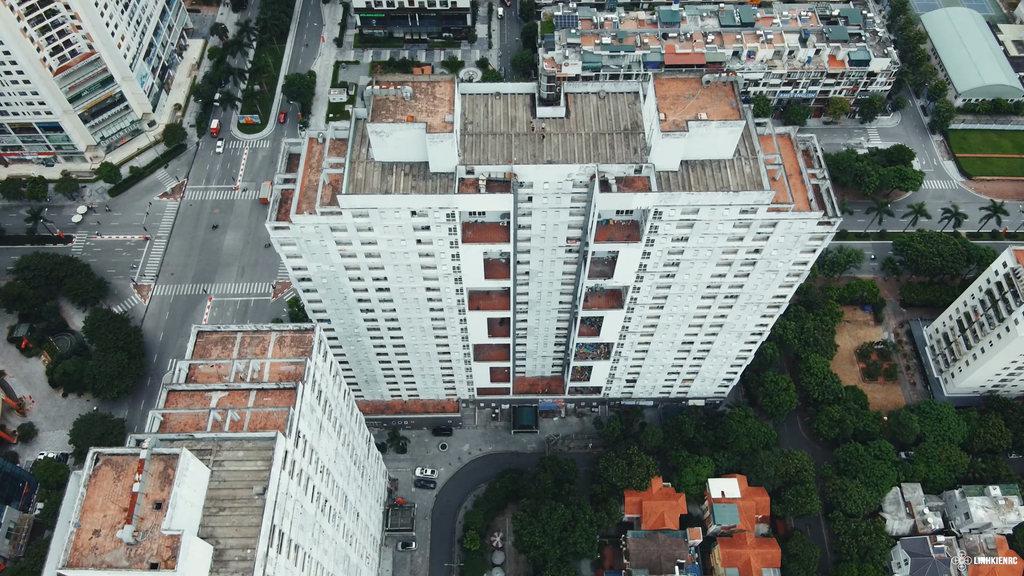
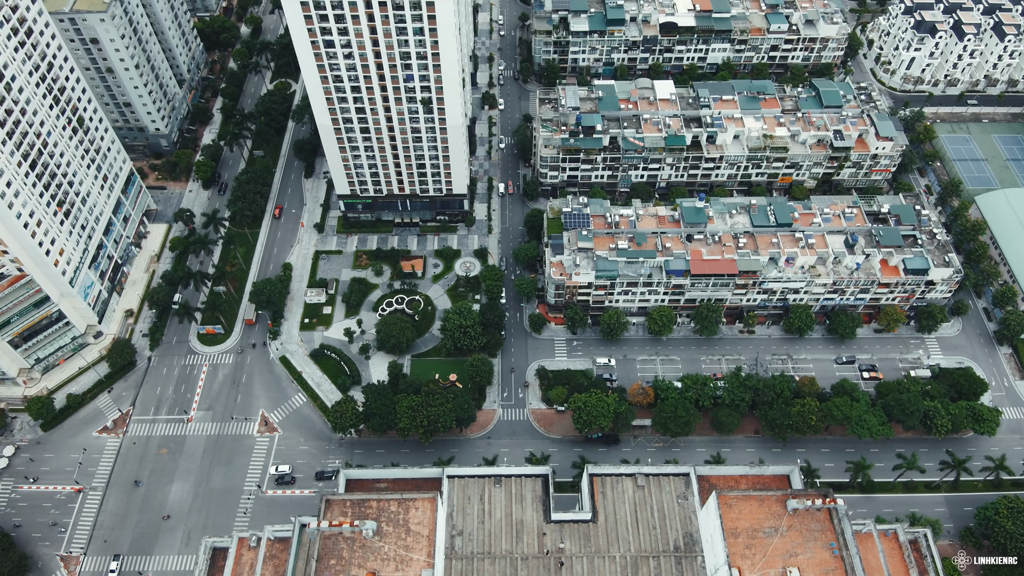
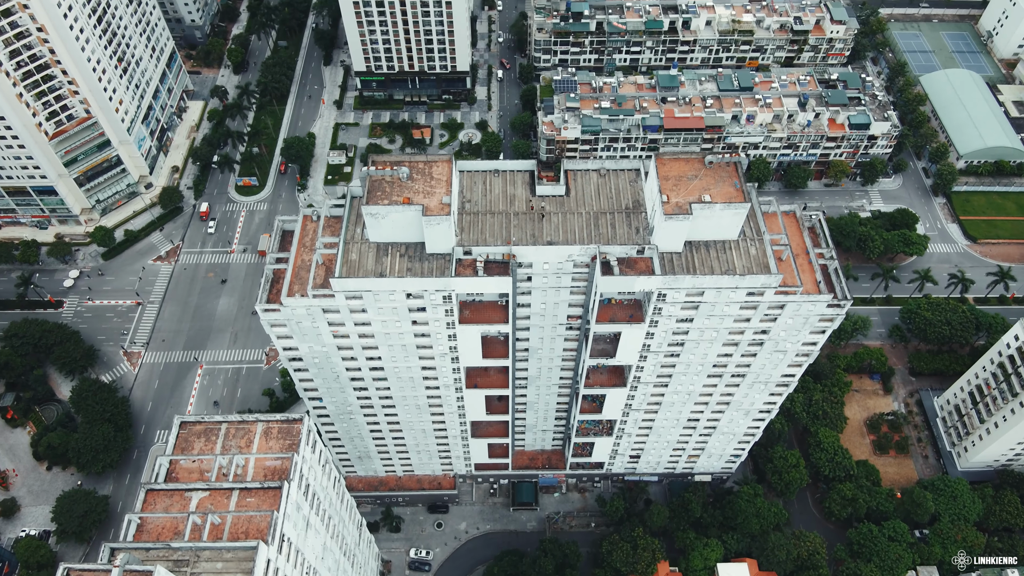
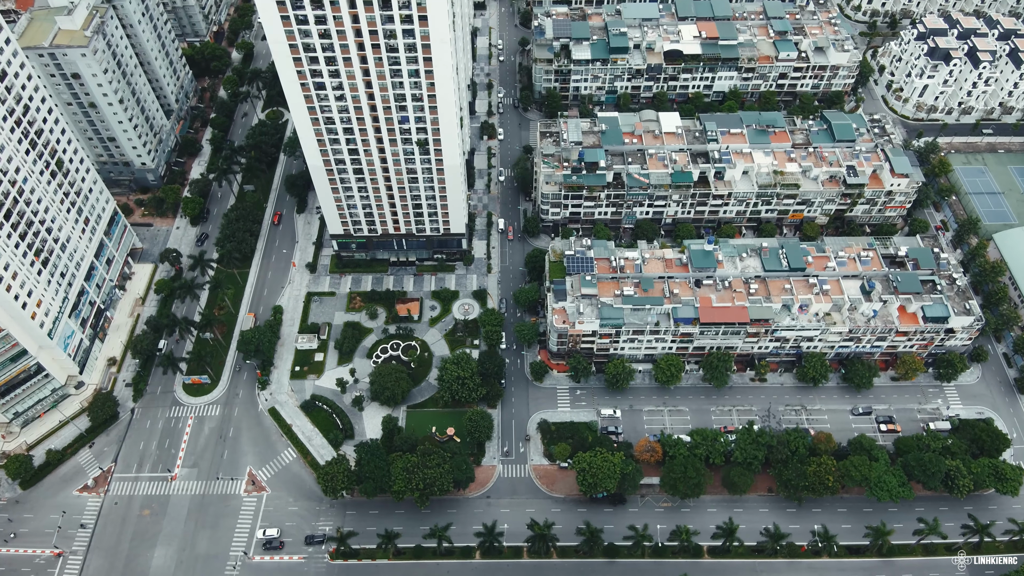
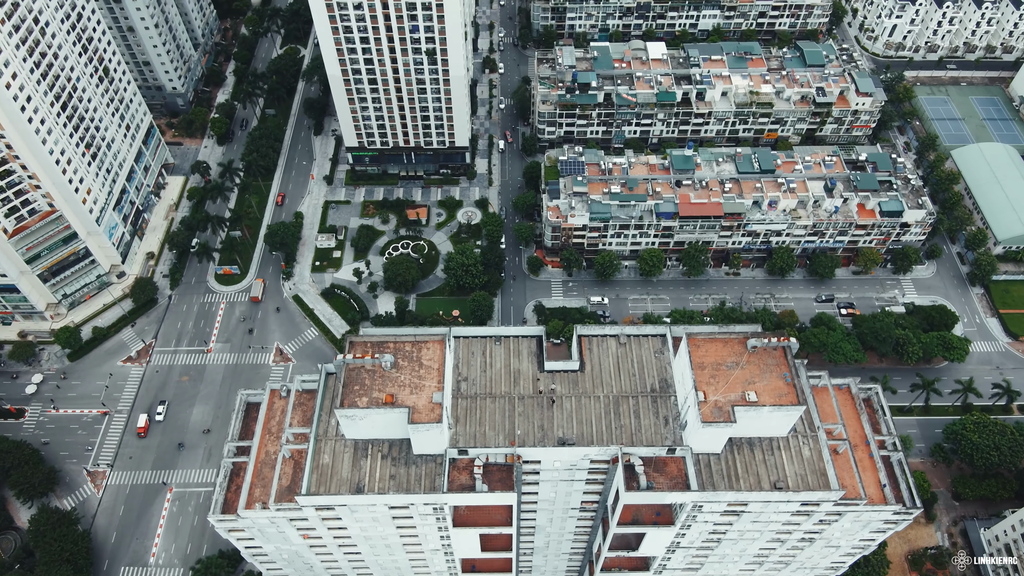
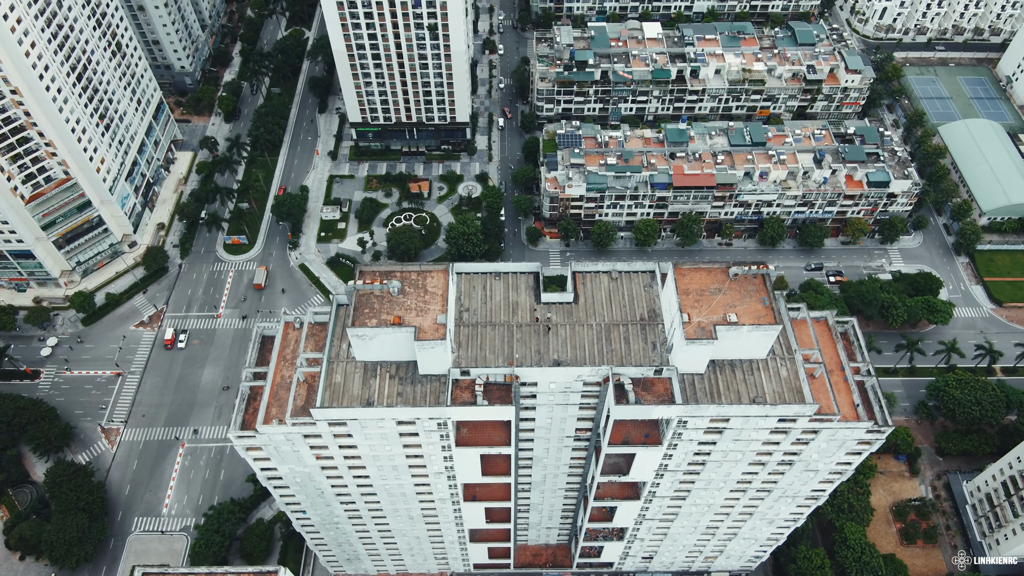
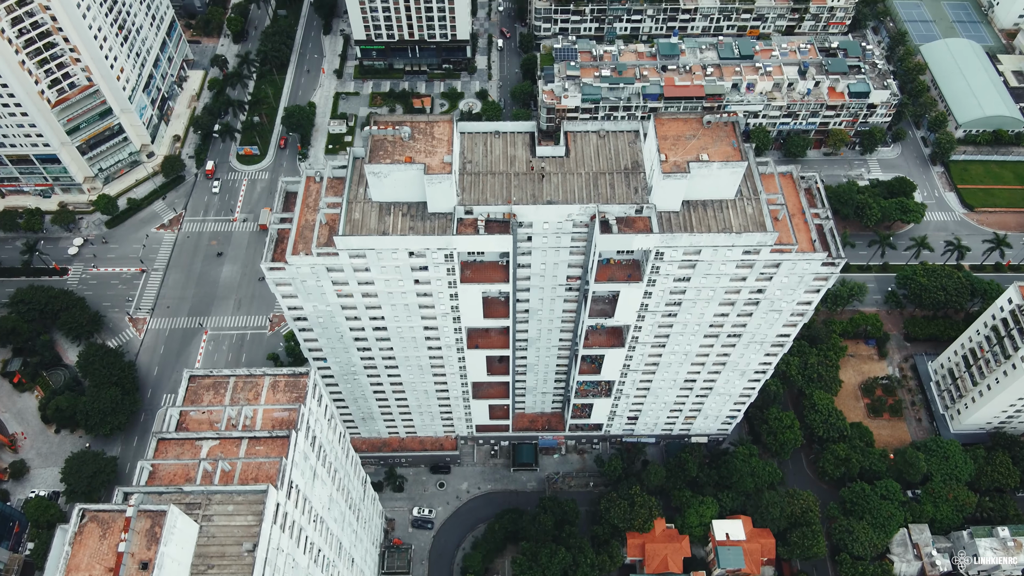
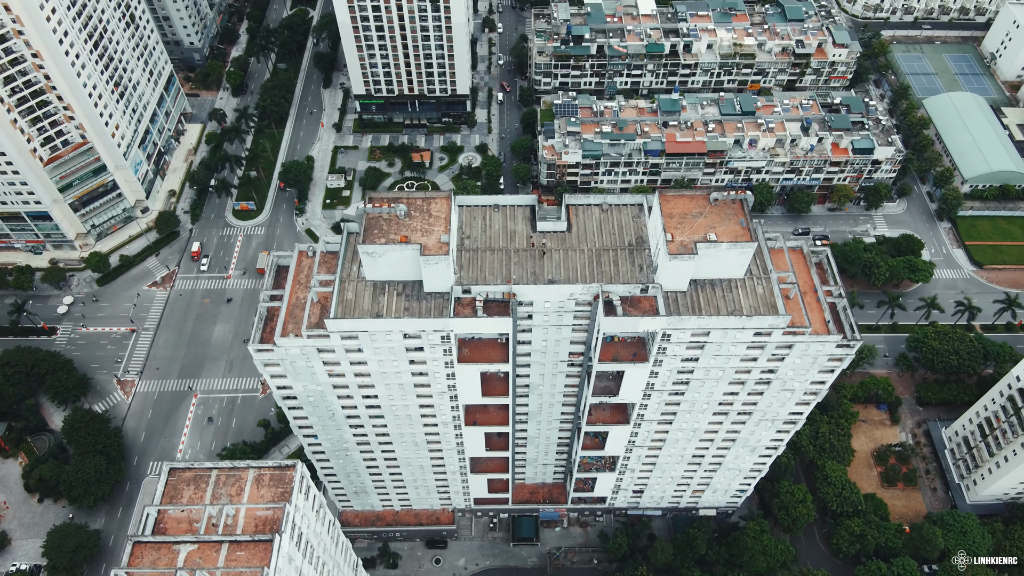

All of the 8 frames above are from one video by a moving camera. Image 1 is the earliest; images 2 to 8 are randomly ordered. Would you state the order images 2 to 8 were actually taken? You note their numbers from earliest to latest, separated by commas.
7, 3, 8, 6, 5, 2, 4
